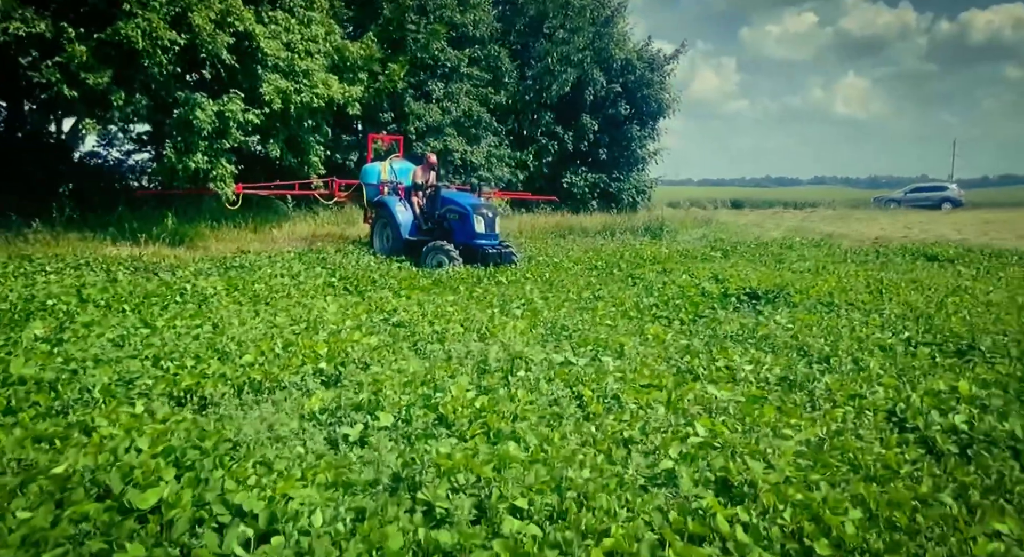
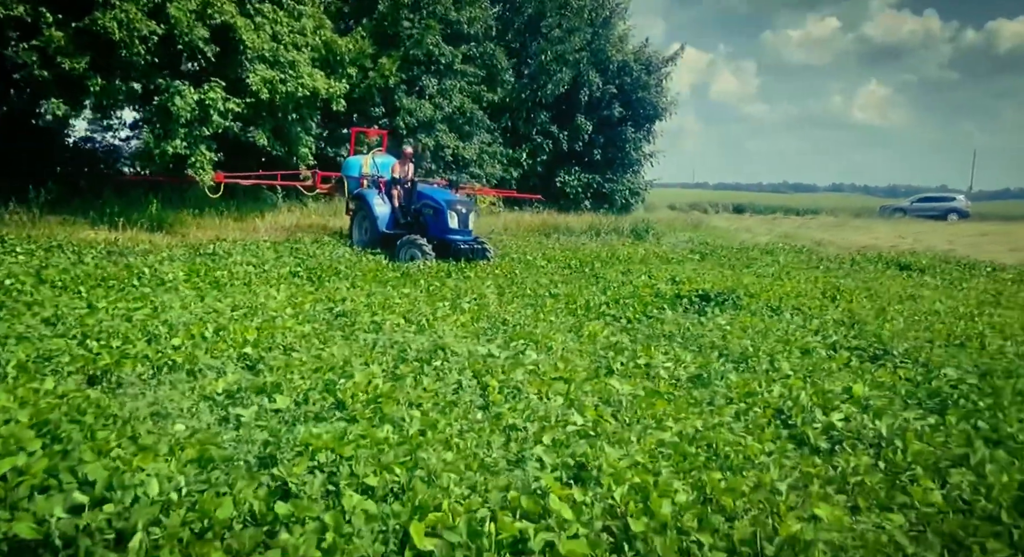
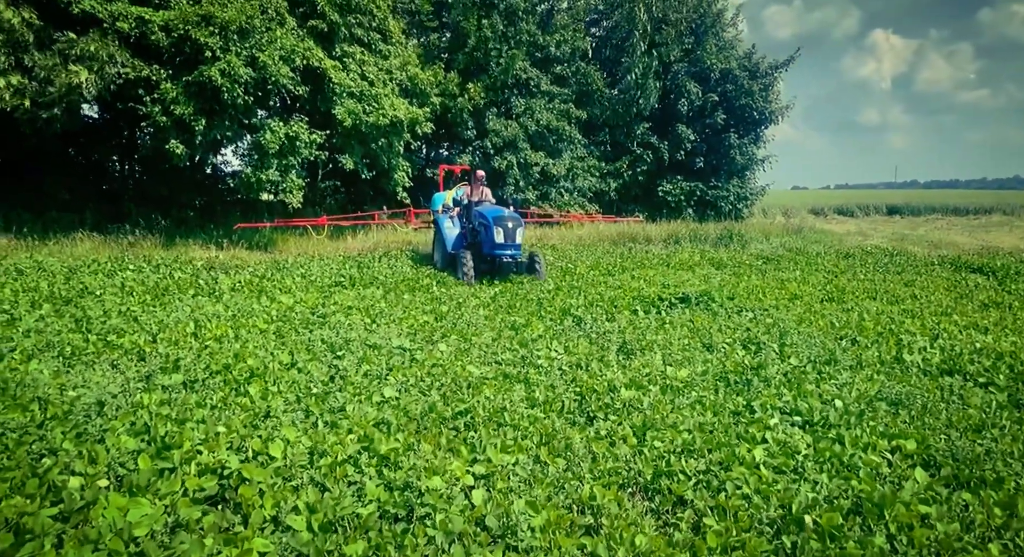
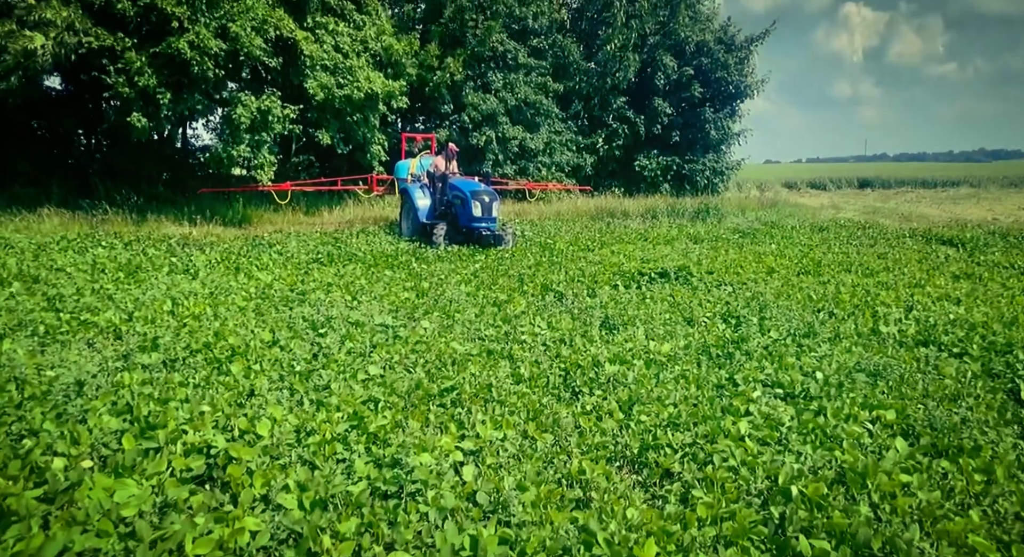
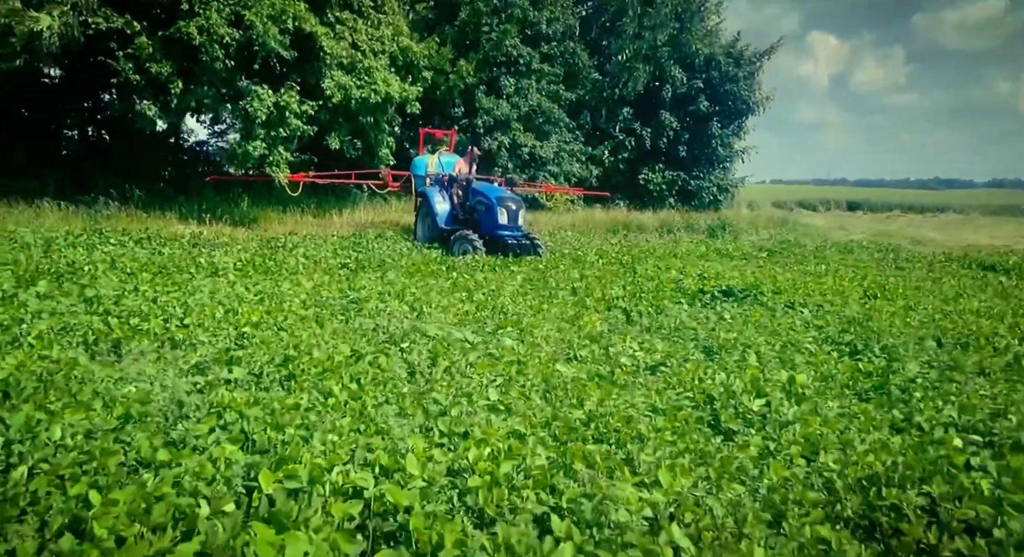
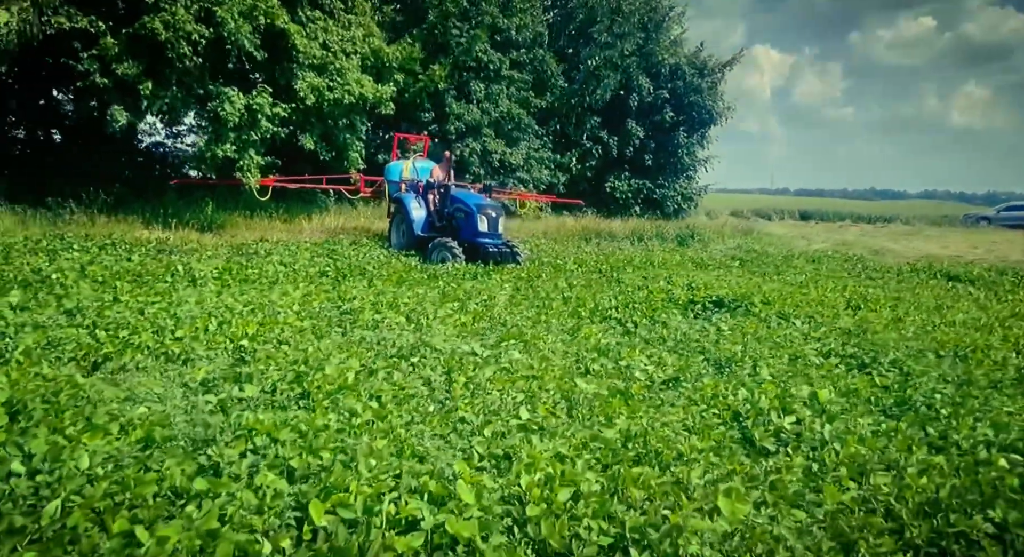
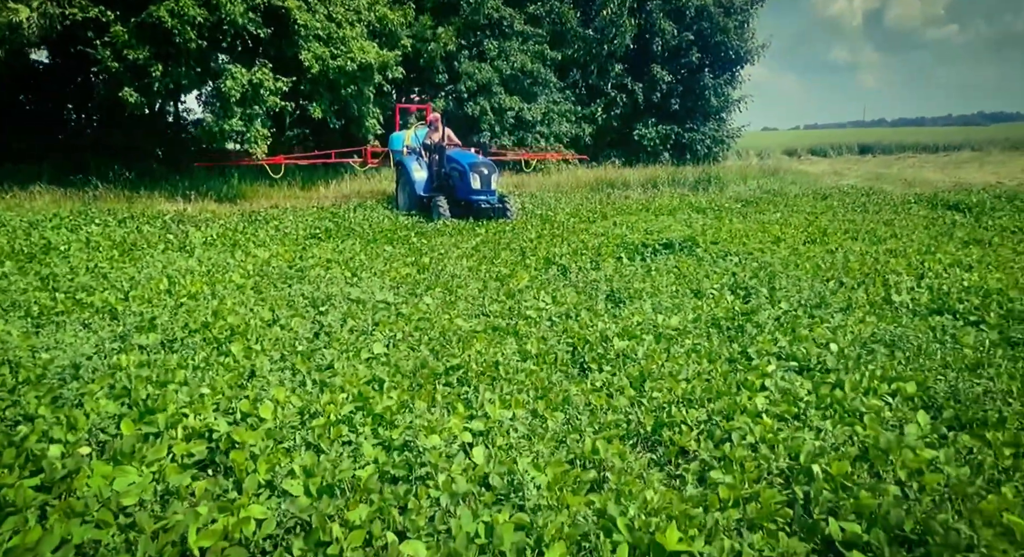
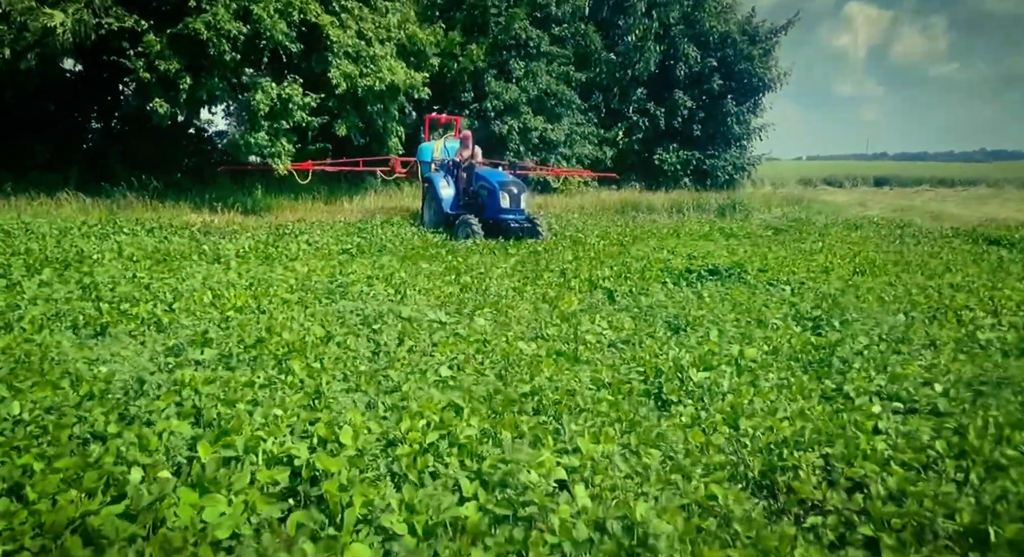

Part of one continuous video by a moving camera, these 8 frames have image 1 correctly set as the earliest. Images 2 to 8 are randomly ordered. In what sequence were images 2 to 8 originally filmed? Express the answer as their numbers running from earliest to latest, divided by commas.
2, 6, 5, 8, 7, 4, 3
